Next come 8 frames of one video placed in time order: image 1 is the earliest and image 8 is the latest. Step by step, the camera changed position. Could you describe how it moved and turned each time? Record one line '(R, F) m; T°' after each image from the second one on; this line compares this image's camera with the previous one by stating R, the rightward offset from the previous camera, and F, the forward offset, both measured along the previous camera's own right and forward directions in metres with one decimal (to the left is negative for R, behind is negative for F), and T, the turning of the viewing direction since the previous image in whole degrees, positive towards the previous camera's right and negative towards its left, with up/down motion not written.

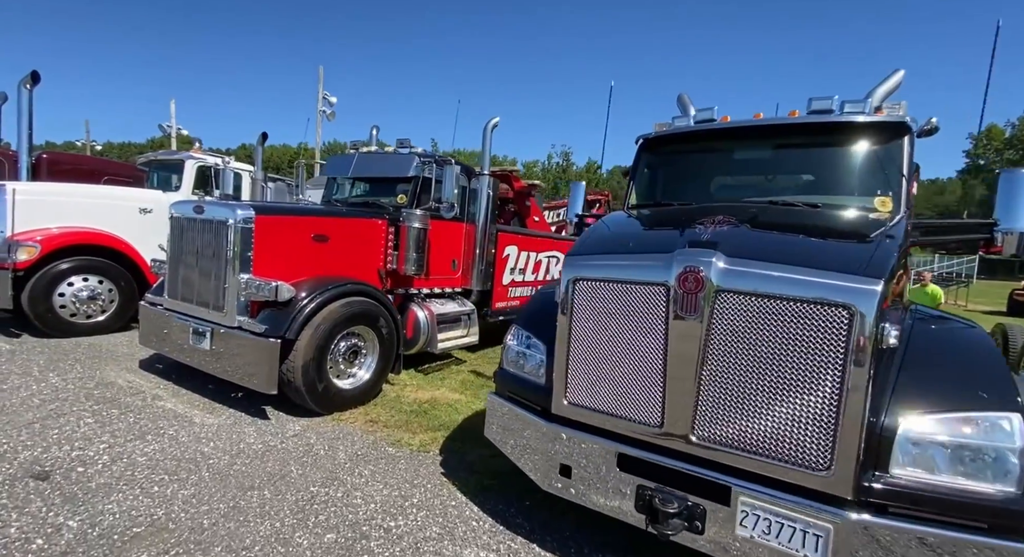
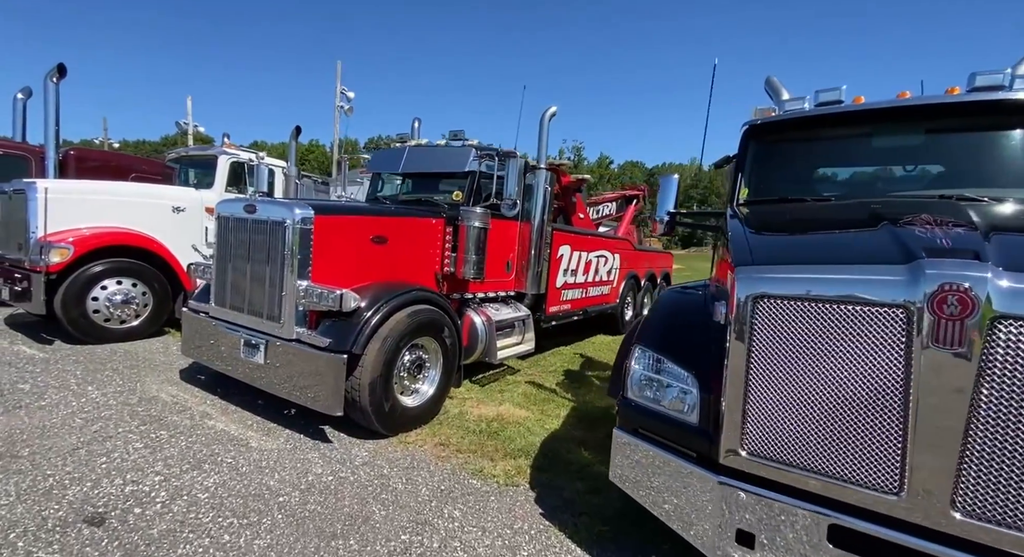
(-0.5, +0.4) m; -1°
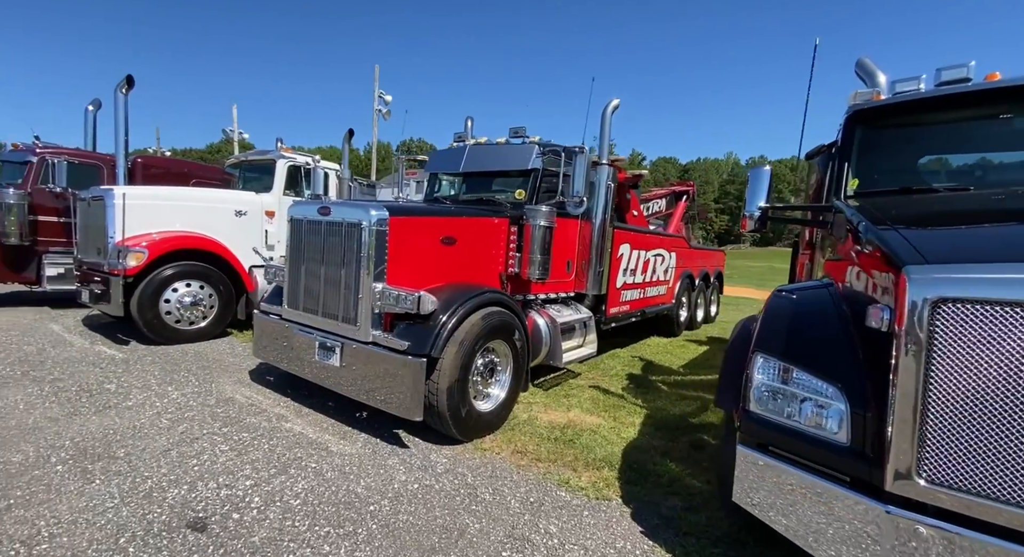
(-0.3, +0.1) m; -4°
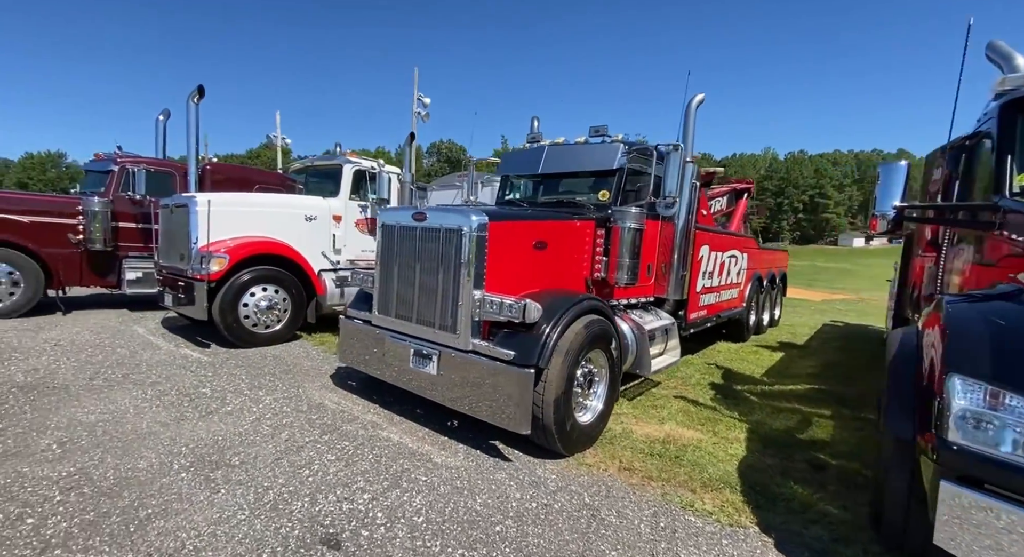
(-0.5, +0.1) m; -4°
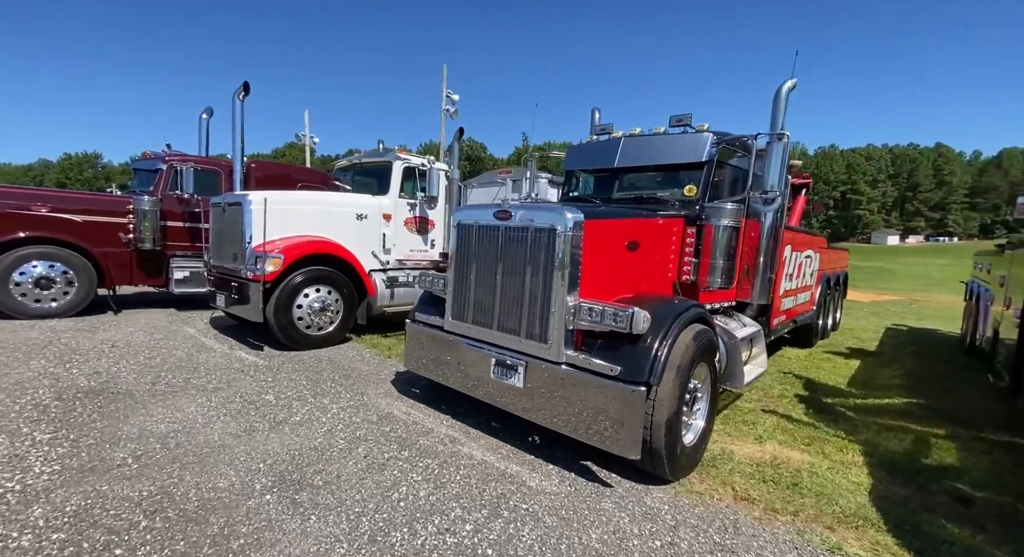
(-0.5, +0.3) m; -3°
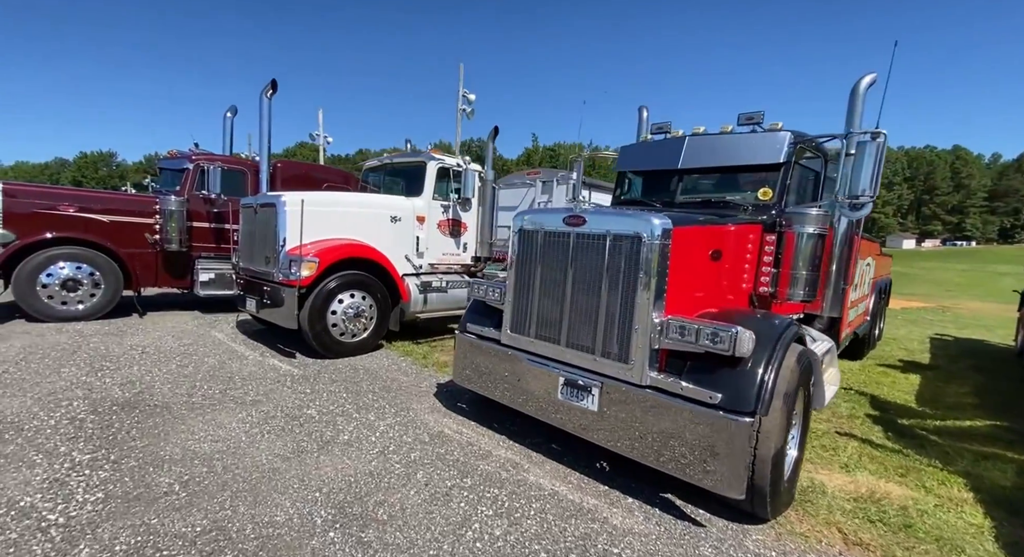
(-0.4, +0.3) m; -1°
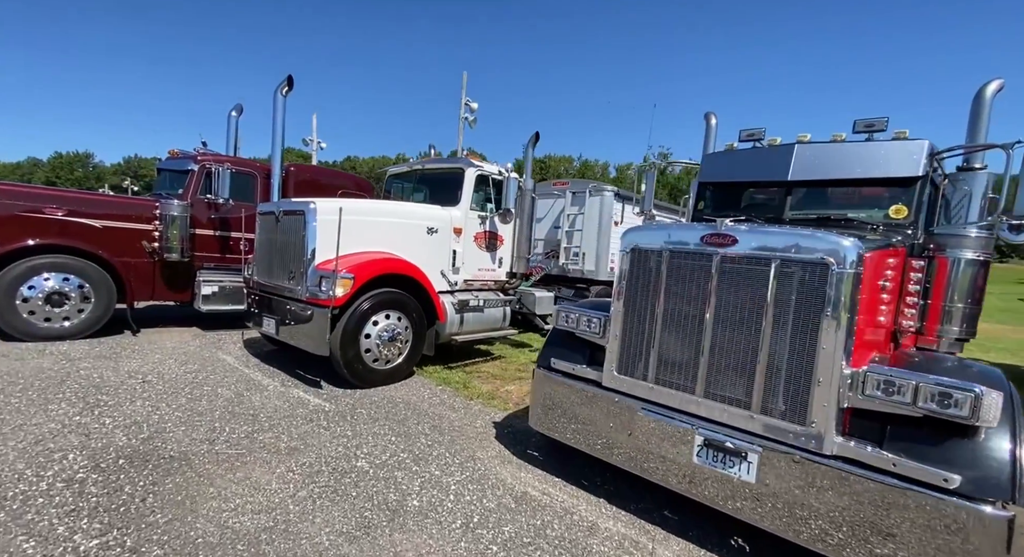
(-0.7, +0.6) m; +2°
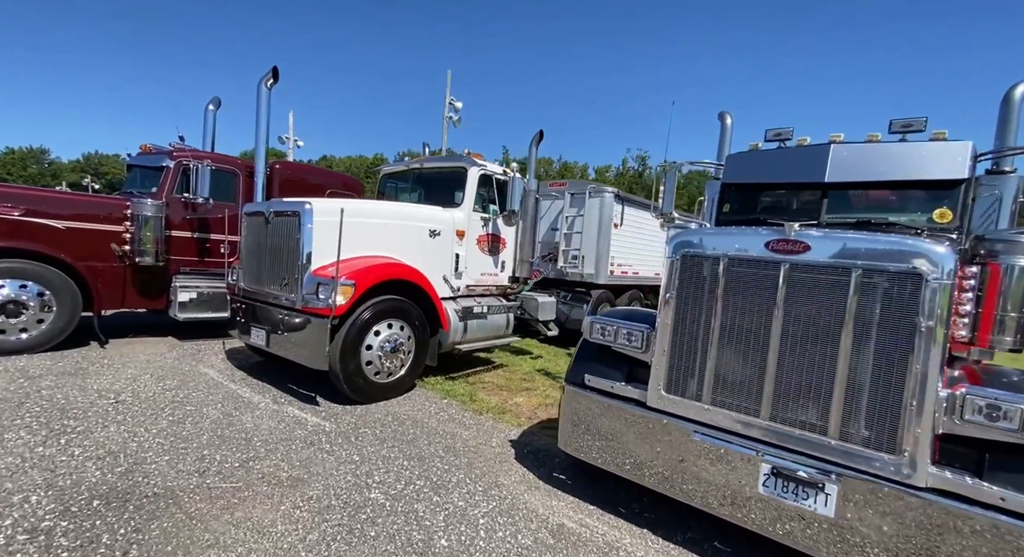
(-0.3, +0.3) m; +3°
